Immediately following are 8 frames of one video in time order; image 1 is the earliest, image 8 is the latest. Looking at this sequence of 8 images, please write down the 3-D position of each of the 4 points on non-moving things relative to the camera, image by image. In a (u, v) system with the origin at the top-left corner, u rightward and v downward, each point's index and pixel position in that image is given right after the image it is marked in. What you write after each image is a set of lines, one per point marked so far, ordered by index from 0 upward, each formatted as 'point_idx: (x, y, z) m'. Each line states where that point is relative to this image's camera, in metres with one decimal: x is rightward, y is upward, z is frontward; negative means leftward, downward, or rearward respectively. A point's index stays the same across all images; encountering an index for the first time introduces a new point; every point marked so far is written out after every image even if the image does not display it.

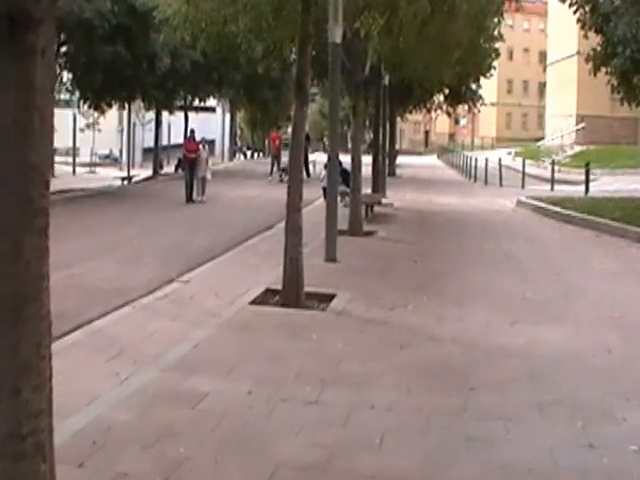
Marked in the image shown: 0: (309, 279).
0: (-0.1, -0.5, +12.2) m
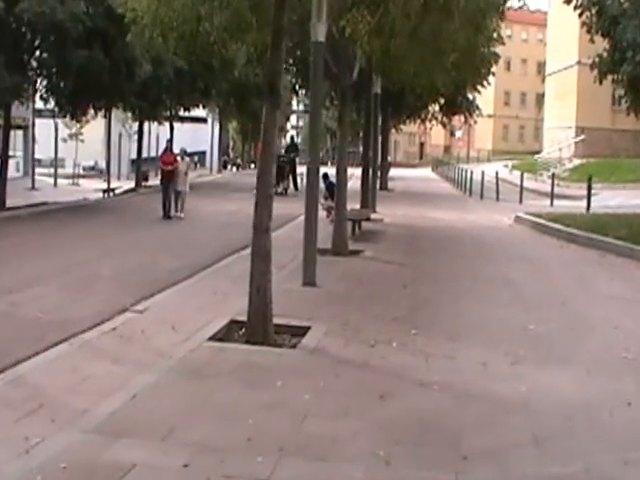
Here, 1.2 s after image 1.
0: (-0.4, -0.8, +10.8) m
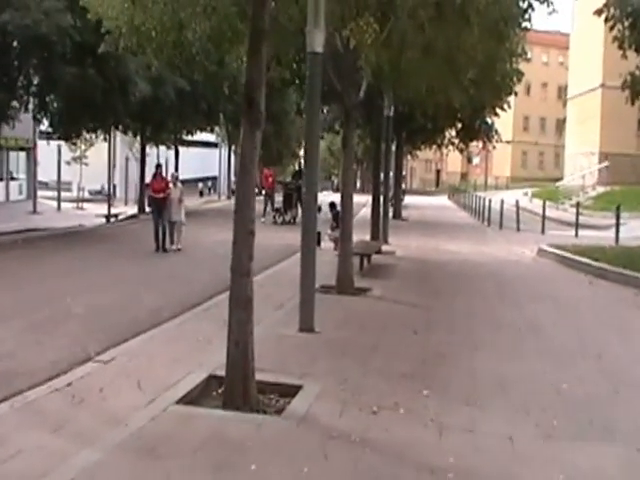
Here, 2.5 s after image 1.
0: (-0.5, -1.1, +9.2) m
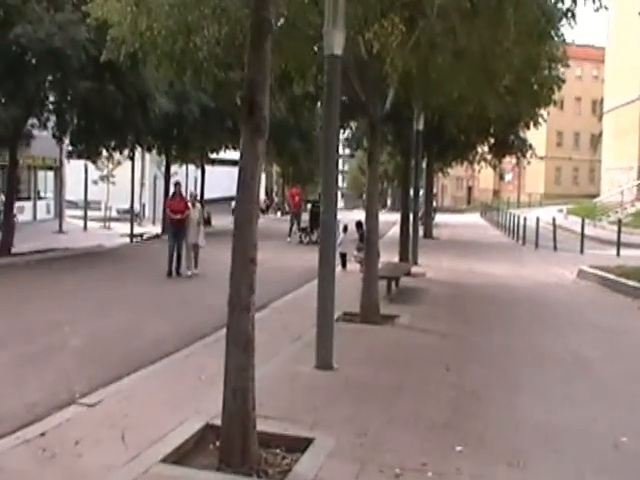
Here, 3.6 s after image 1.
0: (-0.3, -1.4, +8.0) m
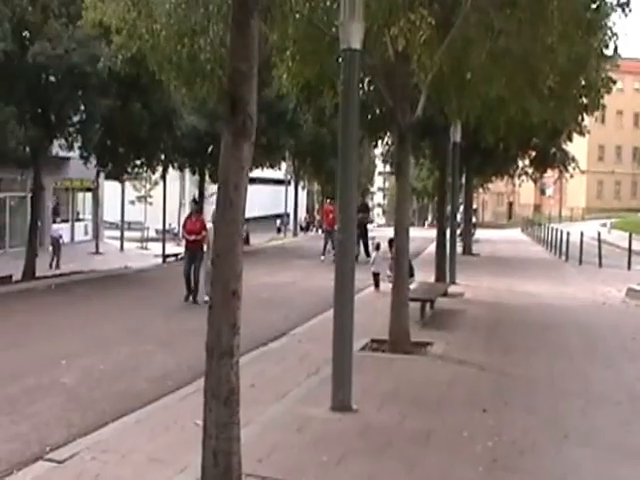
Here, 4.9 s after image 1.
0: (-0.3, -1.5, +6.8) m
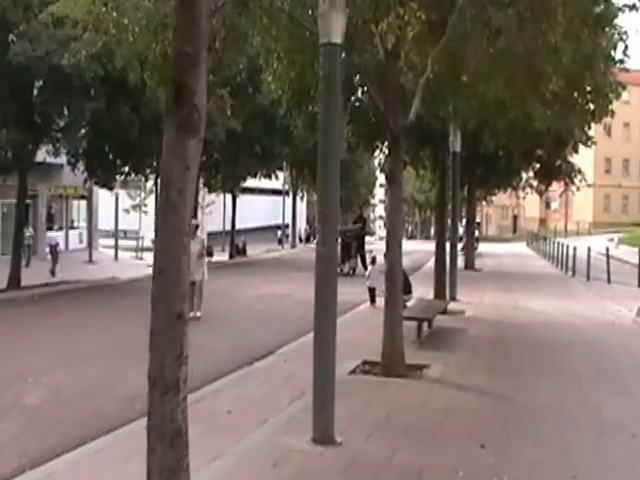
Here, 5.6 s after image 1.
0: (-0.4, -1.6, +5.9) m
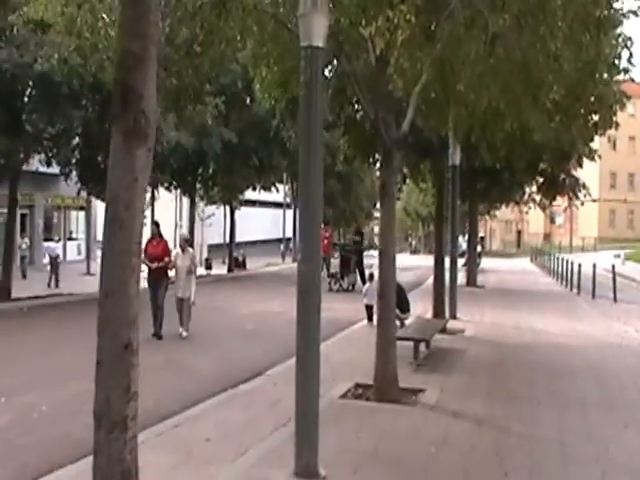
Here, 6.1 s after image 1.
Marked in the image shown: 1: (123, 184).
0: (-0.6, -1.7, +5.3) m
1: (-0.8, +0.3, +4.0) m
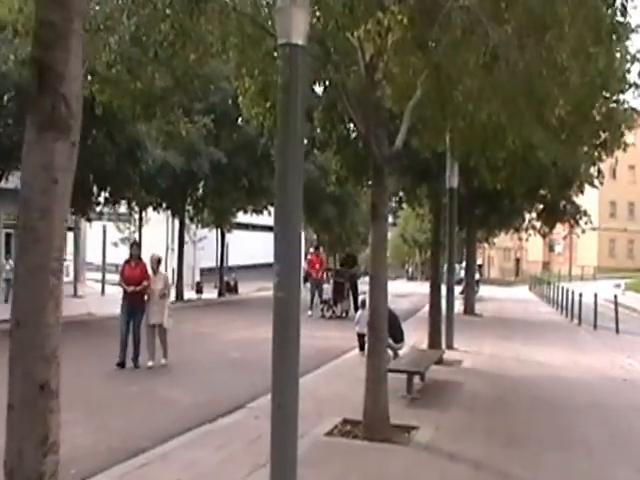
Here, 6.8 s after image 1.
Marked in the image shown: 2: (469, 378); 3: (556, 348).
0: (-0.7, -1.8, +4.4) m
1: (-0.9, +0.2, +3.2) m
2: (+2.2, -2.0, +13.9) m
3: (+4.6, -2.1, +19.0) m
